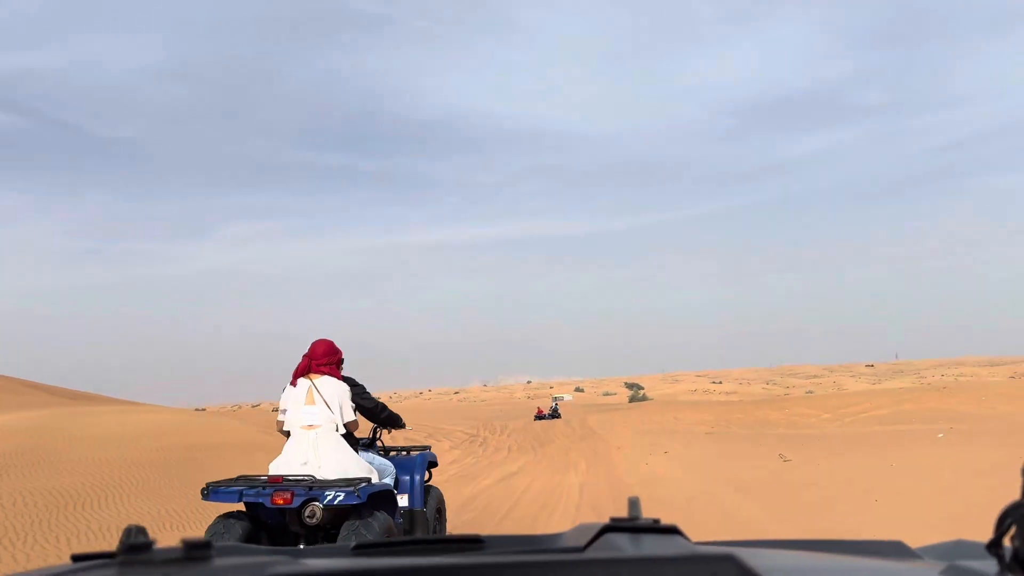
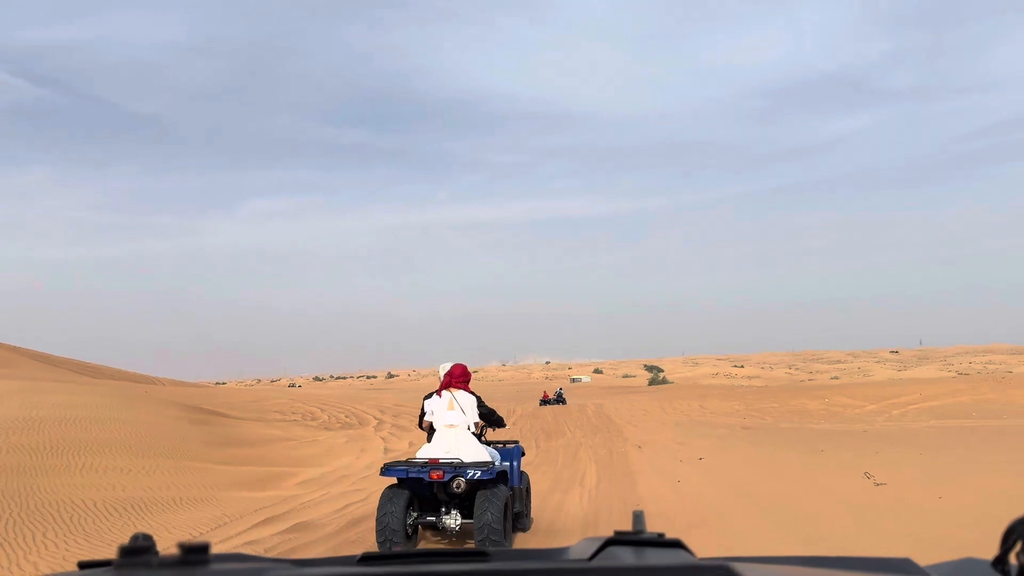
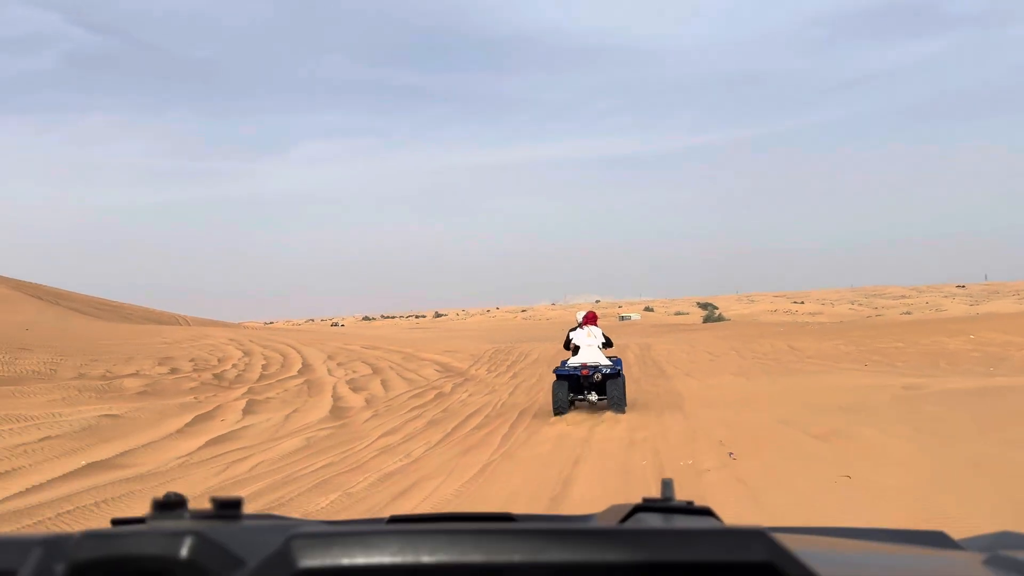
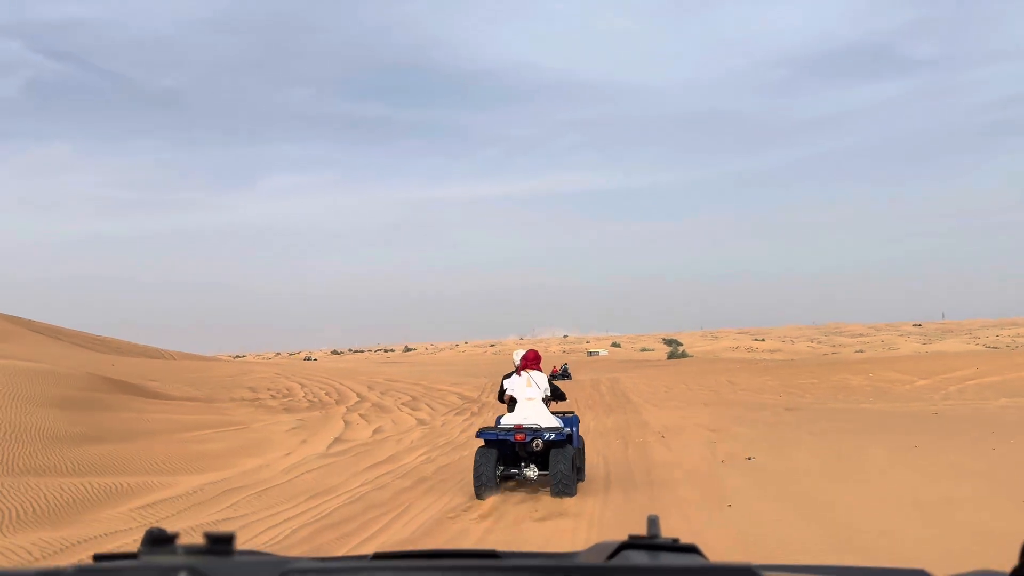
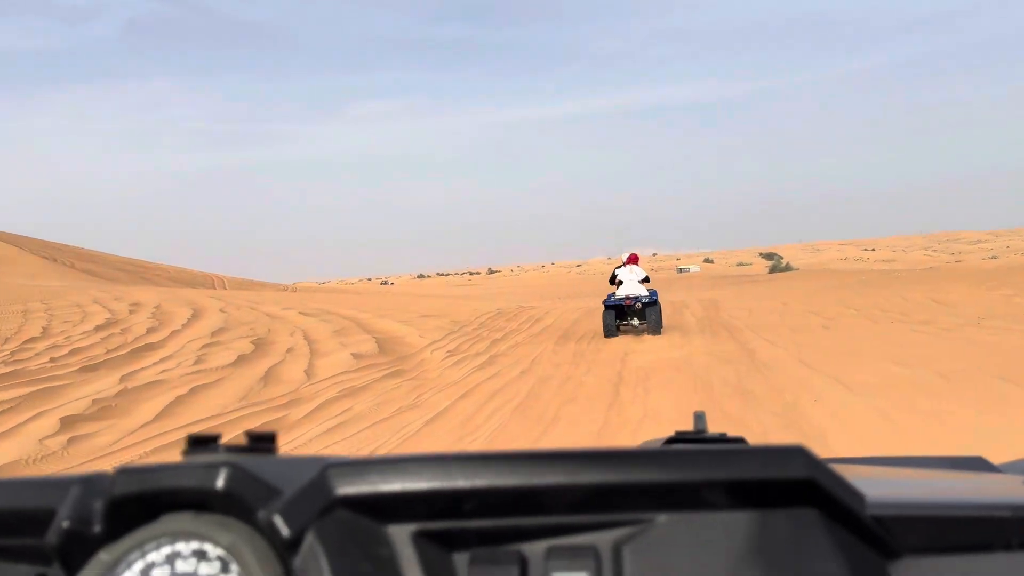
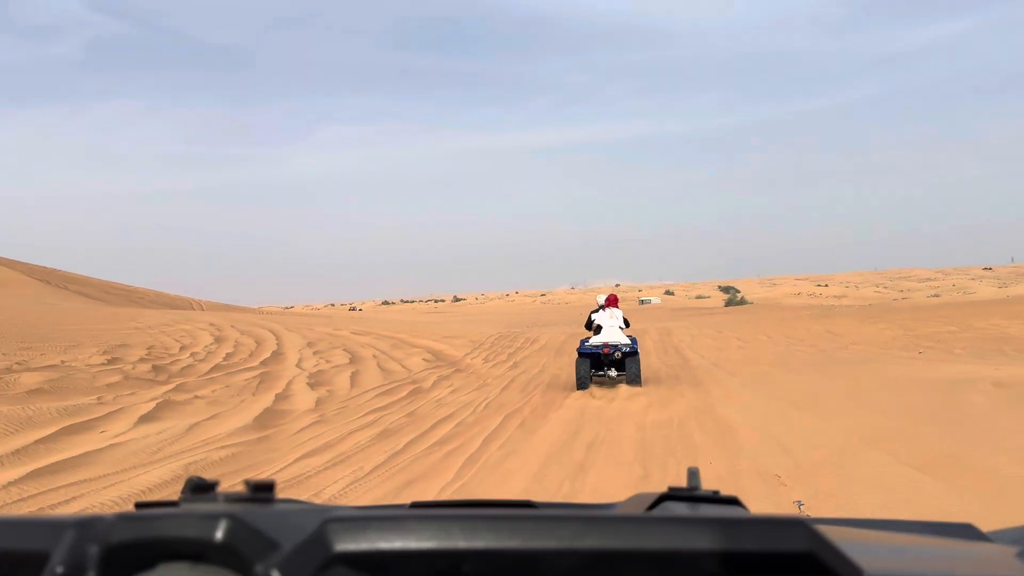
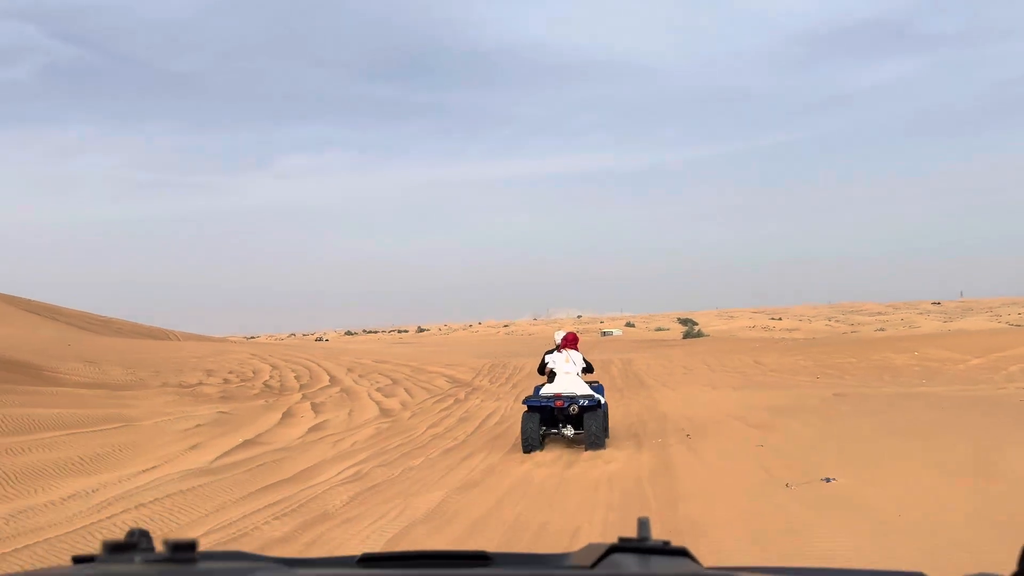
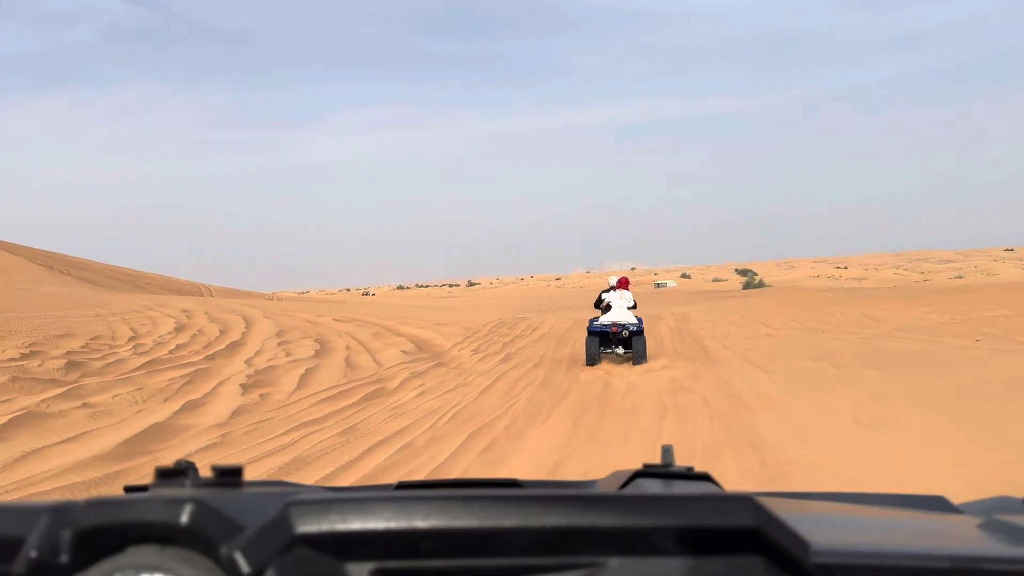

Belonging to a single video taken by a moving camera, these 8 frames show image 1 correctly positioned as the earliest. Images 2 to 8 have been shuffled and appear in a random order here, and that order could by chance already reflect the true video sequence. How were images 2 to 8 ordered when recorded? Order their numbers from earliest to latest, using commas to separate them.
2, 4, 7, 3, 6, 8, 5
